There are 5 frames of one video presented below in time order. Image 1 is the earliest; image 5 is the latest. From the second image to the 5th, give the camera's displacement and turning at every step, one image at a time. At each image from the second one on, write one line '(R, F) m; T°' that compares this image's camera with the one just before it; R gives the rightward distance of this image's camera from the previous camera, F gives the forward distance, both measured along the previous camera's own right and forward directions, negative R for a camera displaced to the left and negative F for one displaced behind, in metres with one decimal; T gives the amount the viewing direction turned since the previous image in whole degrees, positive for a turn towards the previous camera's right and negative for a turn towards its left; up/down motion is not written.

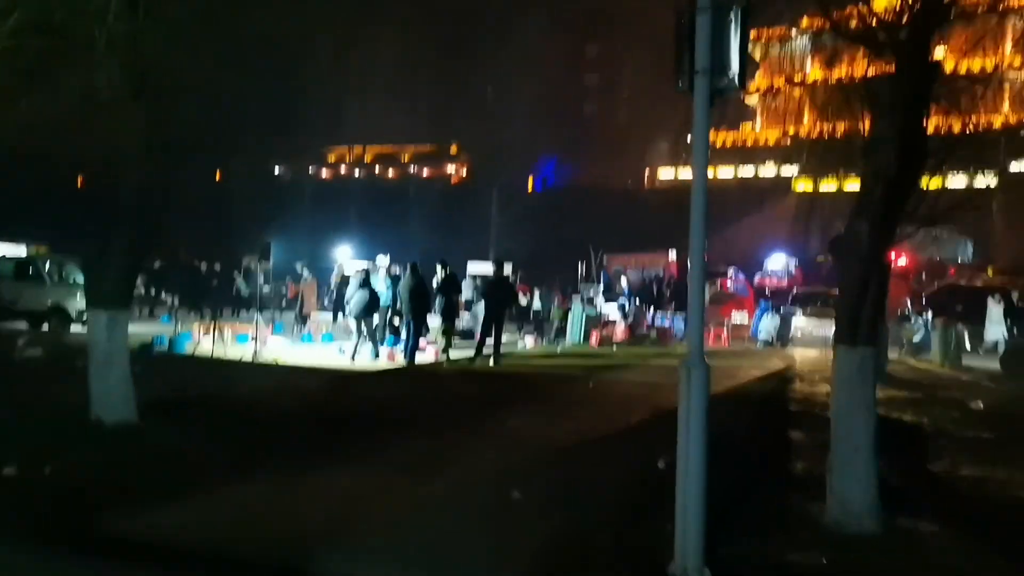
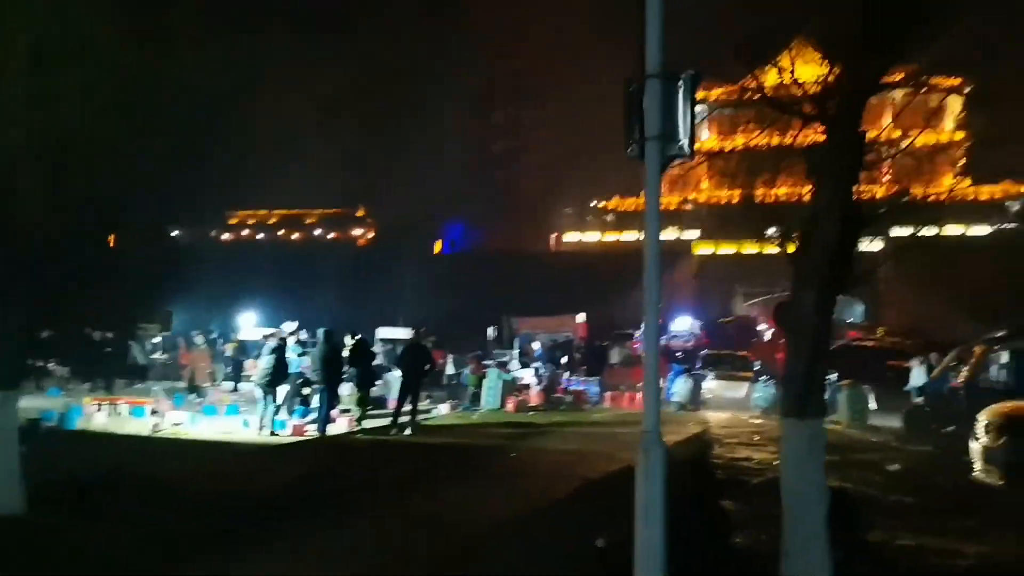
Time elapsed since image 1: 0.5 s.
(-0.2, +0.3) m; +6°
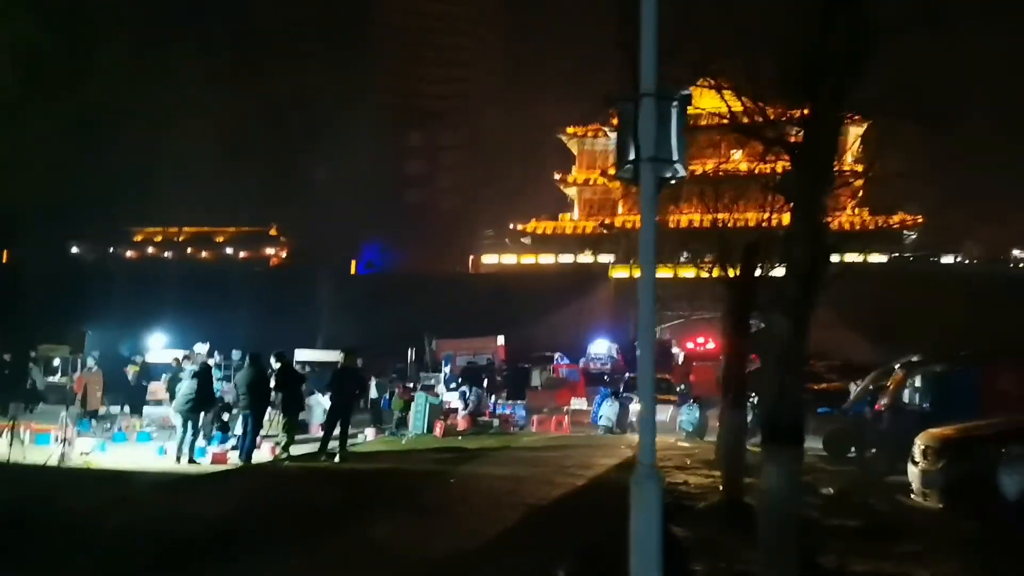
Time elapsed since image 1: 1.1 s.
(-0.3, +0.3) m; +5°
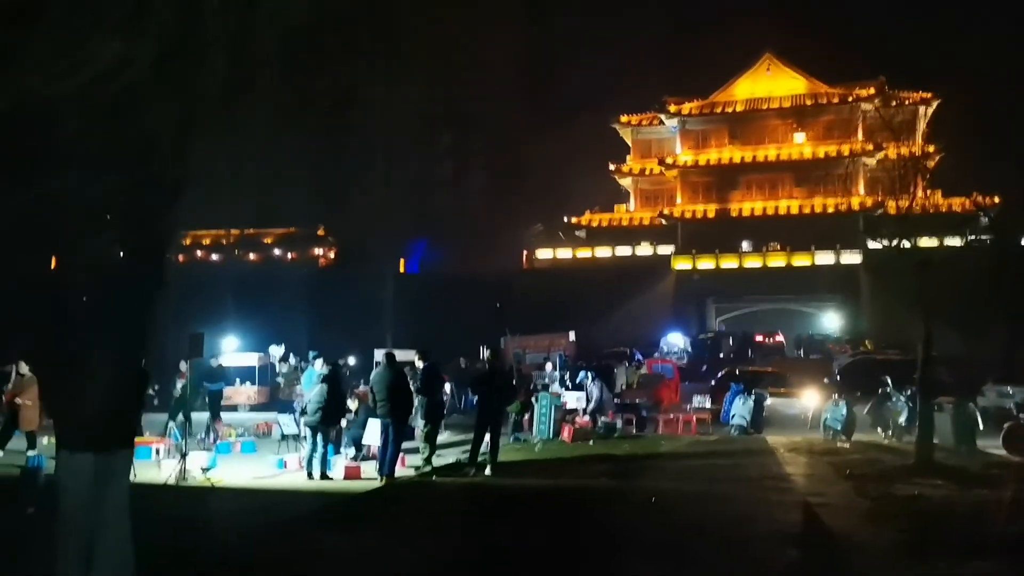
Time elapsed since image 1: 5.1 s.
(-1.9, +2.0) m; -2°
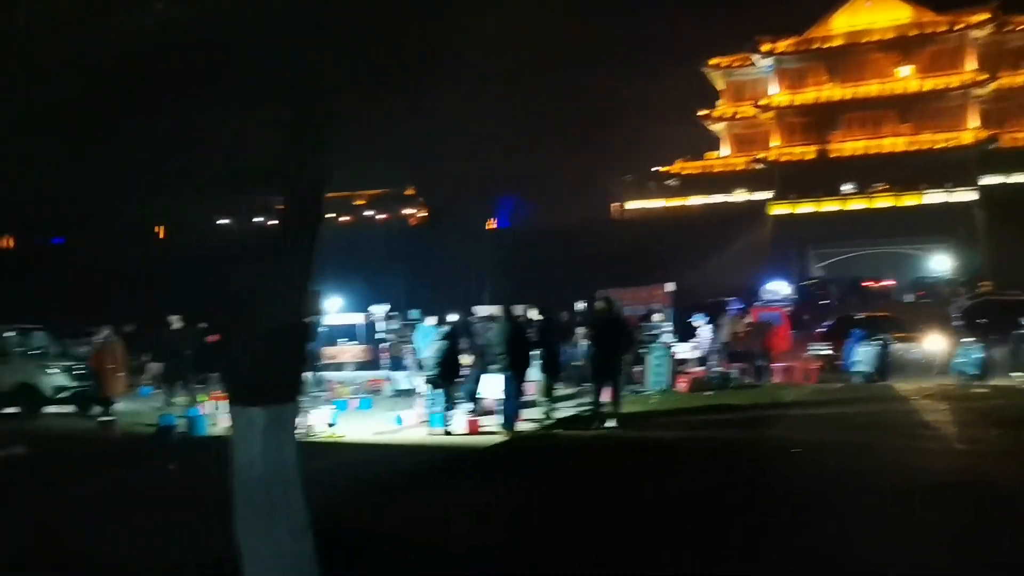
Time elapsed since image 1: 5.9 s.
(-0.4, +0.5) m; -5°
